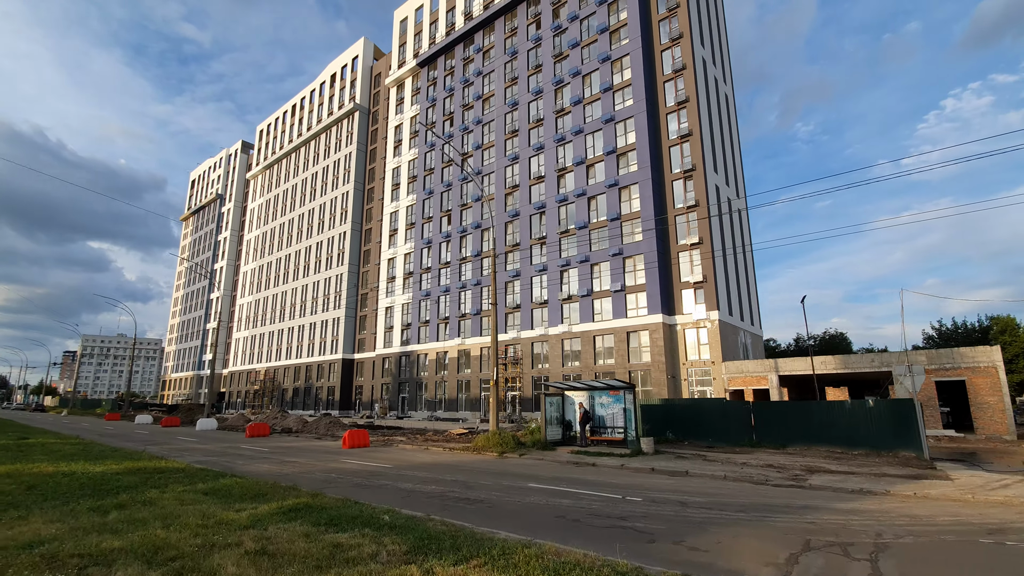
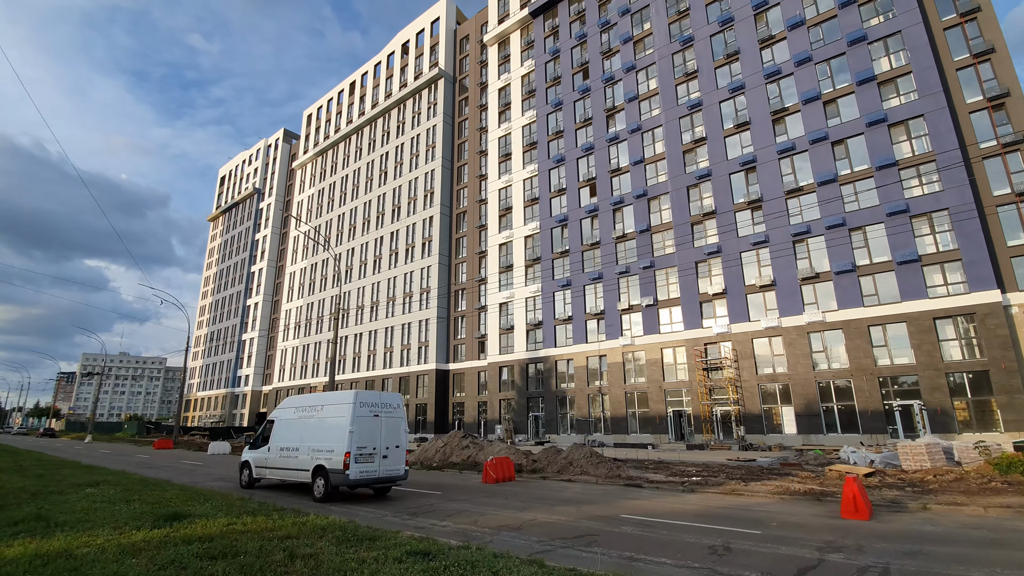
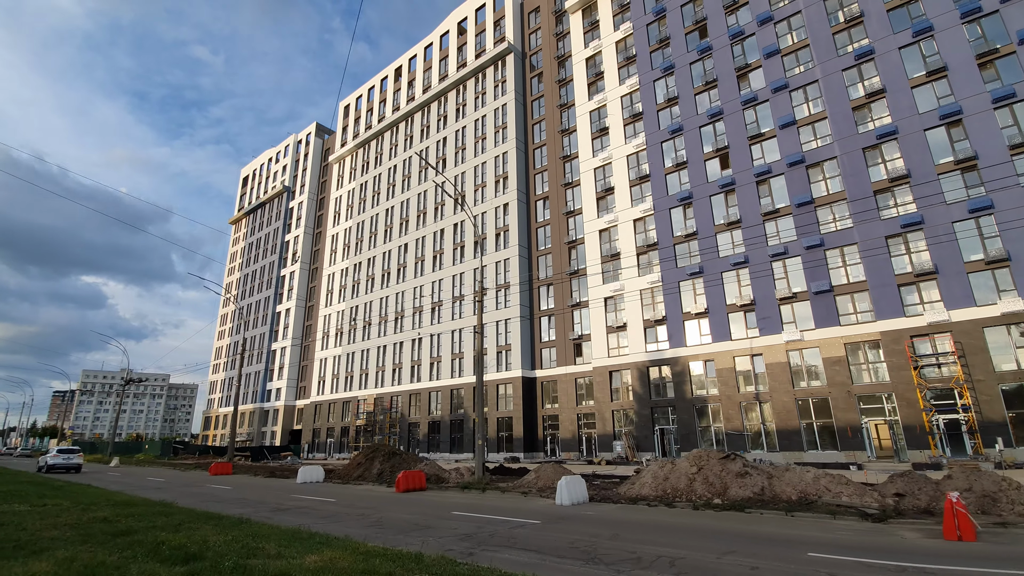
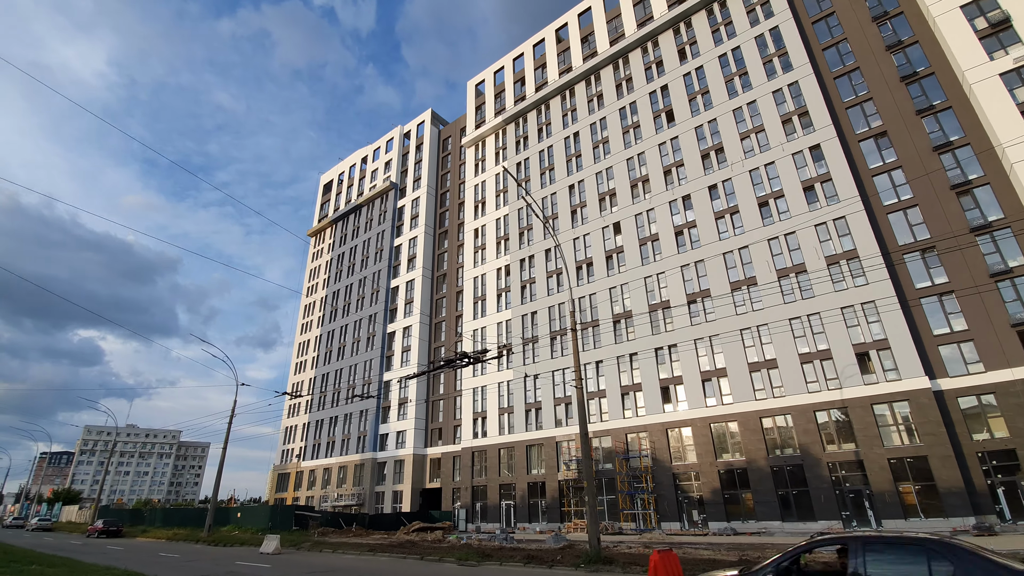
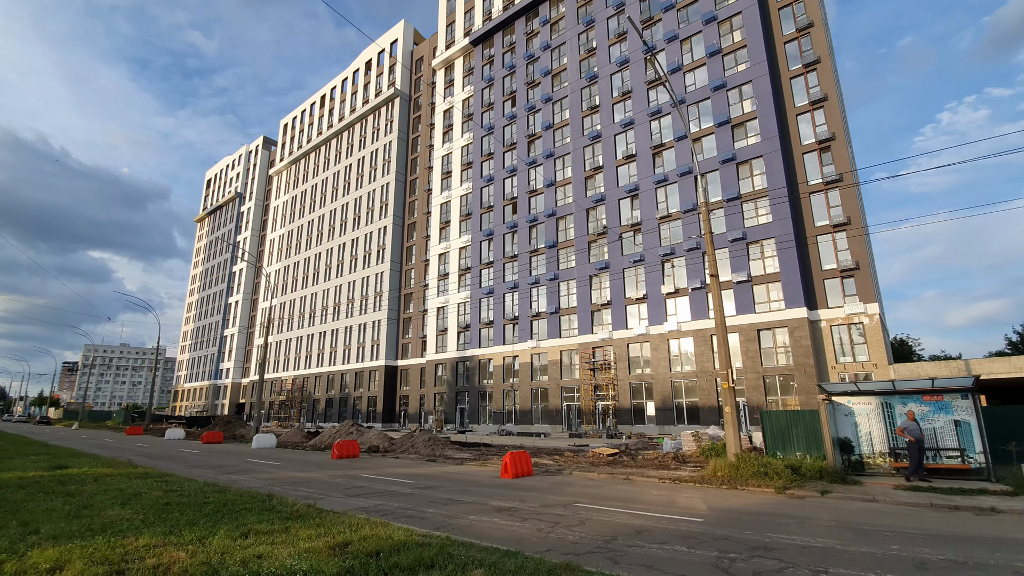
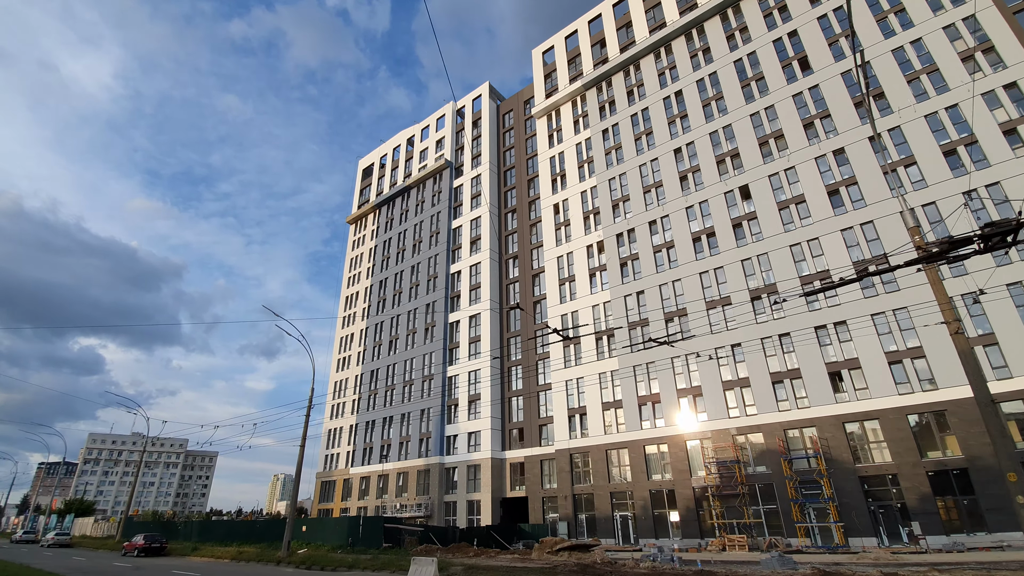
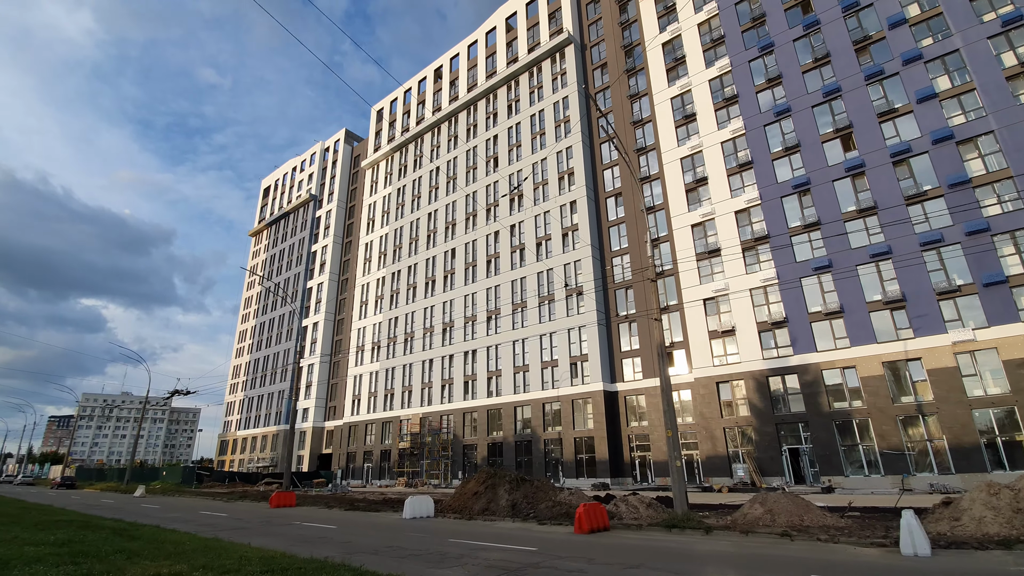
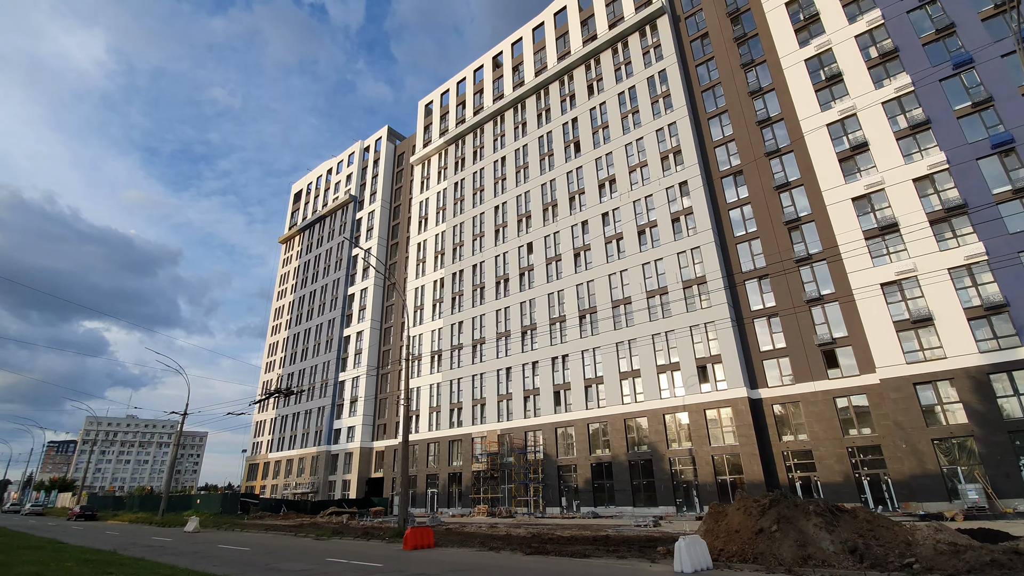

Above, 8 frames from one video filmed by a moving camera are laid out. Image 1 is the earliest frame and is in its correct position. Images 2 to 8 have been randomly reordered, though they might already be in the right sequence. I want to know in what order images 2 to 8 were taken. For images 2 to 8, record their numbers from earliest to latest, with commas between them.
5, 2, 3, 7, 8, 4, 6
